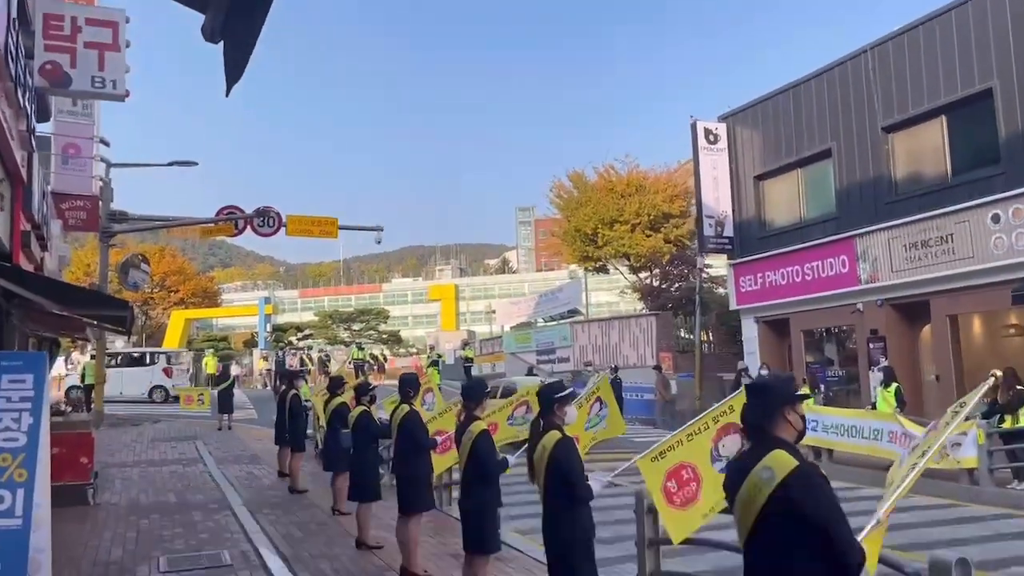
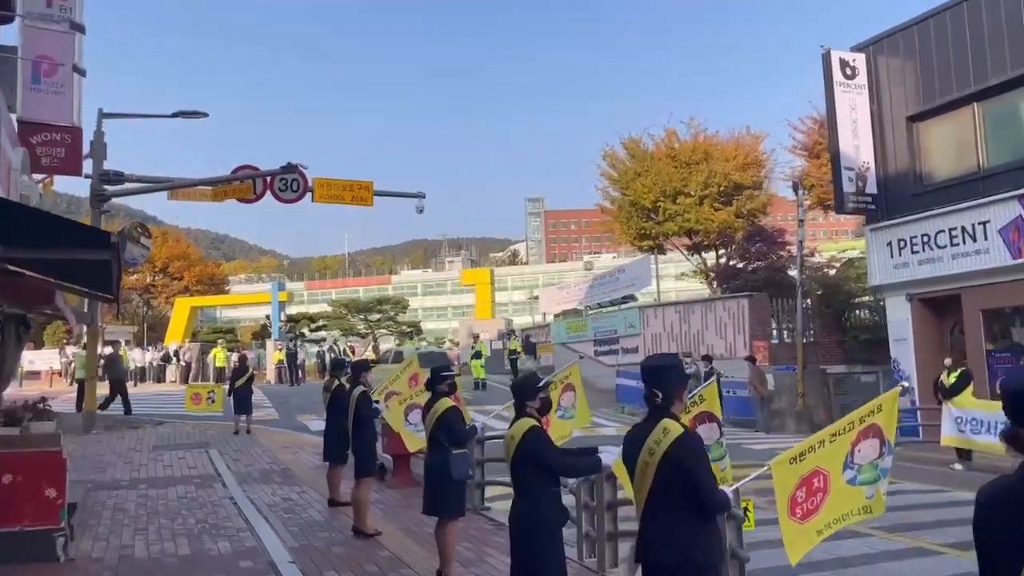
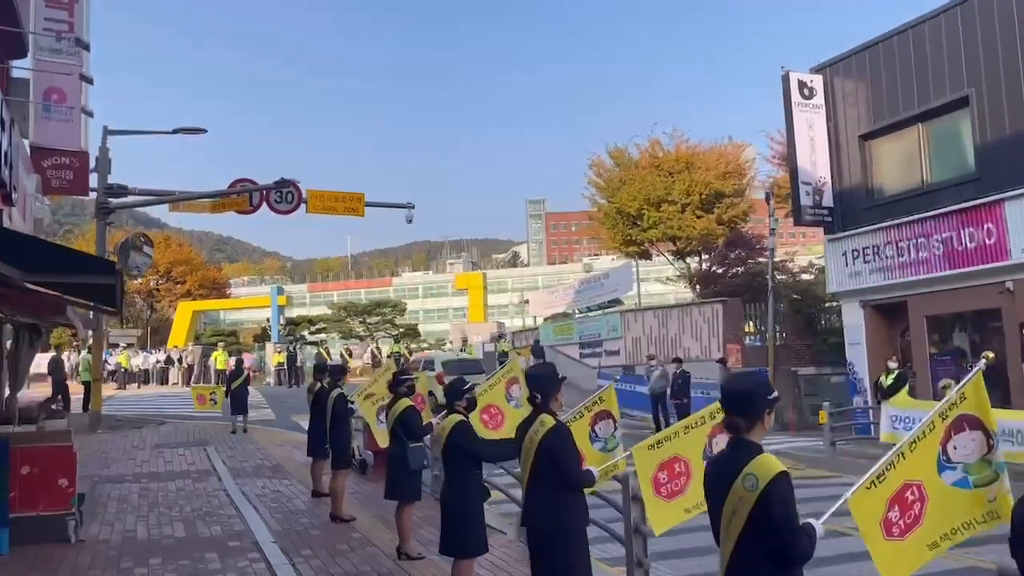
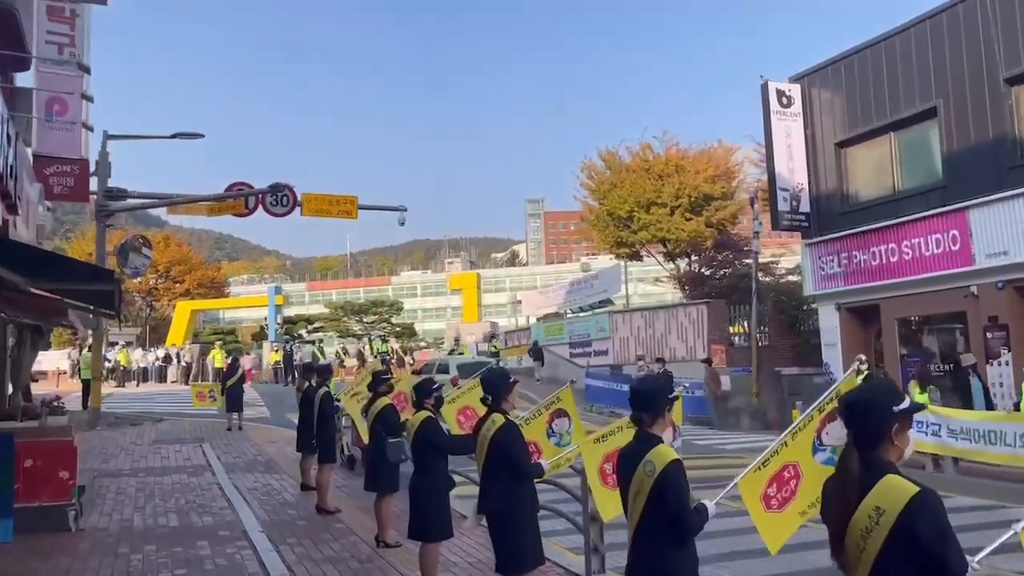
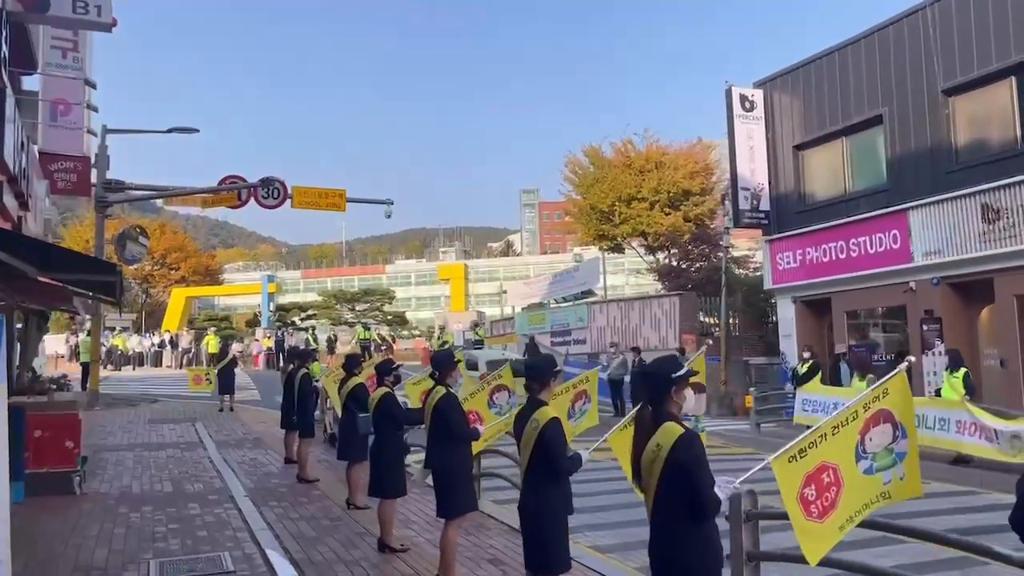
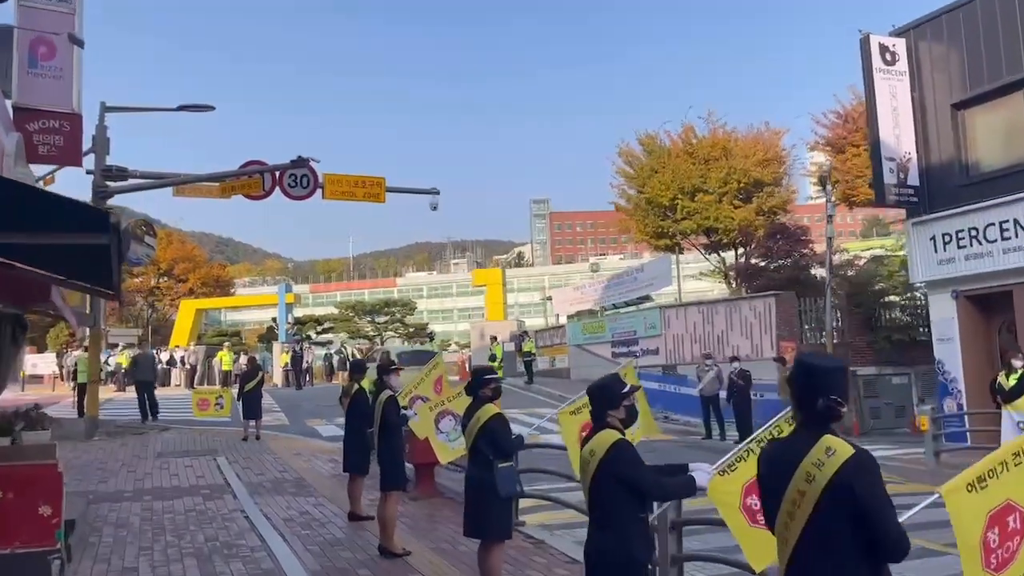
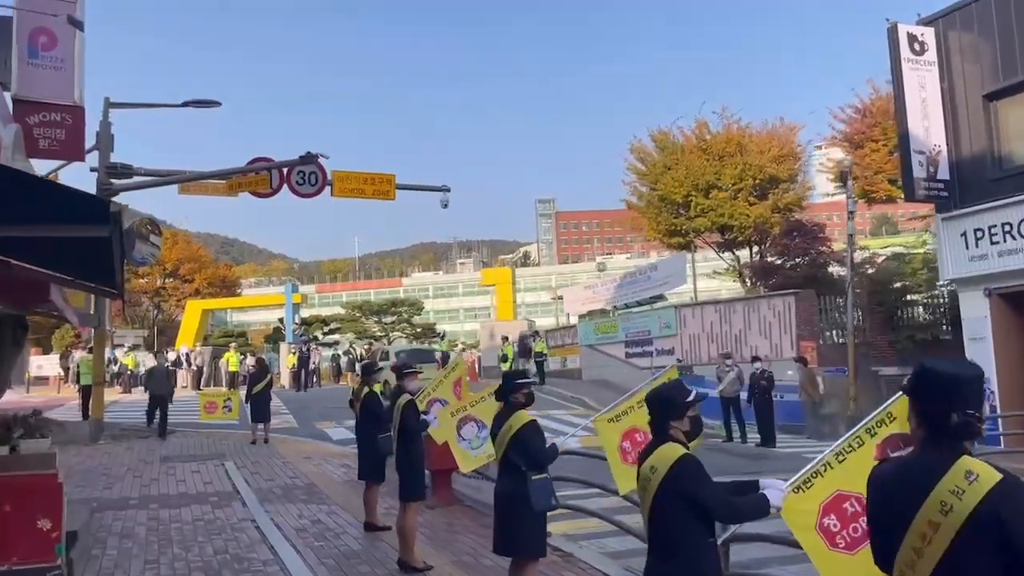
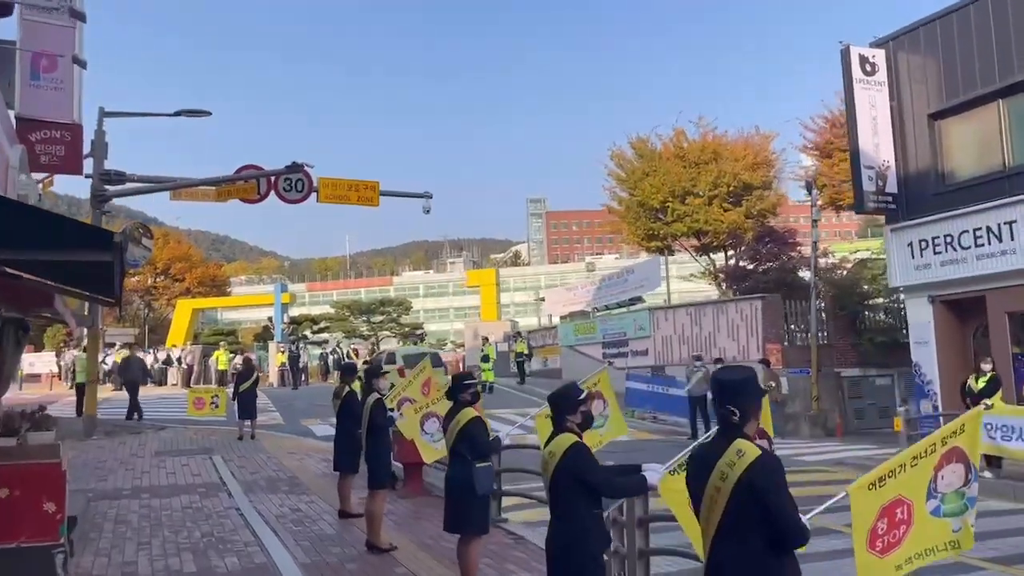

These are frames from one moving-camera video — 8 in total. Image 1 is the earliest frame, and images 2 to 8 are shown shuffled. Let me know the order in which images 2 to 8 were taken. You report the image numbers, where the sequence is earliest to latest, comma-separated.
5, 4, 3, 2, 8, 6, 7
